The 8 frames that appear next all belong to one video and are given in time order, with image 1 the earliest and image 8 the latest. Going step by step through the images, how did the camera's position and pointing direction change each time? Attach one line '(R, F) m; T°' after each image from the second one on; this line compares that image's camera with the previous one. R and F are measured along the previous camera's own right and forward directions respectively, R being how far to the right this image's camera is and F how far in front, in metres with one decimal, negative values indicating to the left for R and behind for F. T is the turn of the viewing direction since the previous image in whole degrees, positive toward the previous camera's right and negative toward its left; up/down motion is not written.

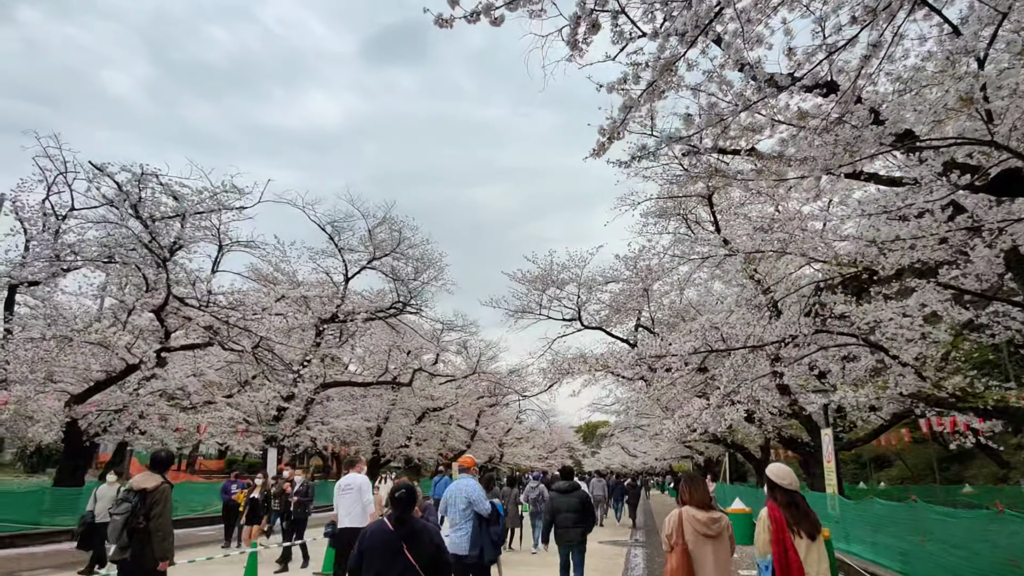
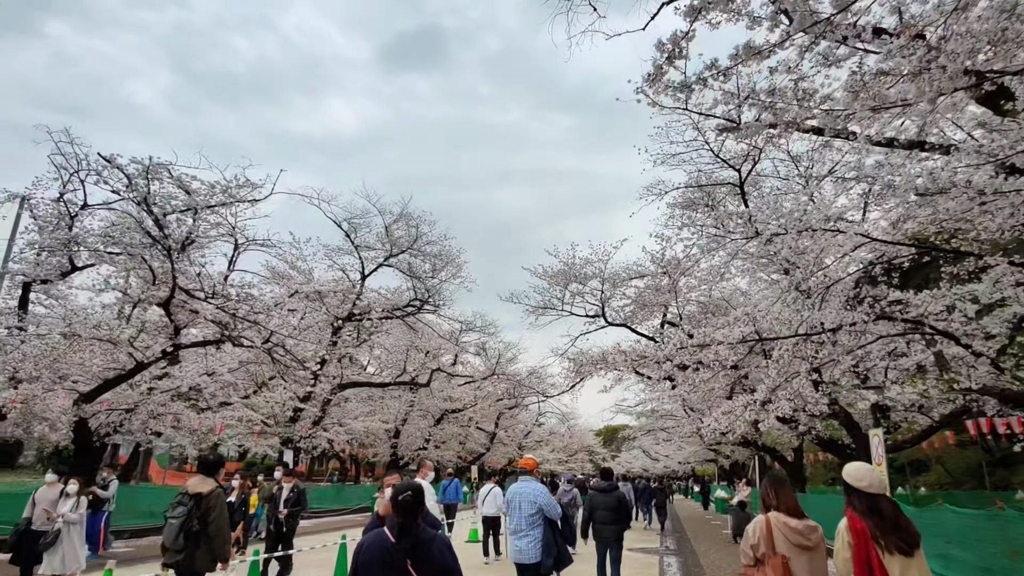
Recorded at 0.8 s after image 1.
(-0.1, +0.5) m; -2°
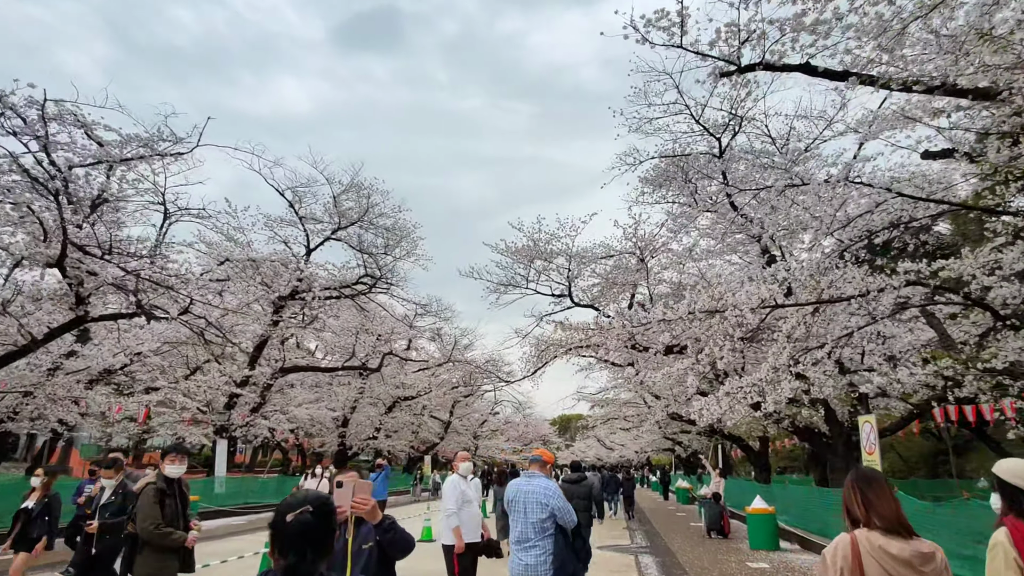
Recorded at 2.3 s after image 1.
(-0.1, +1.0) m; +4°
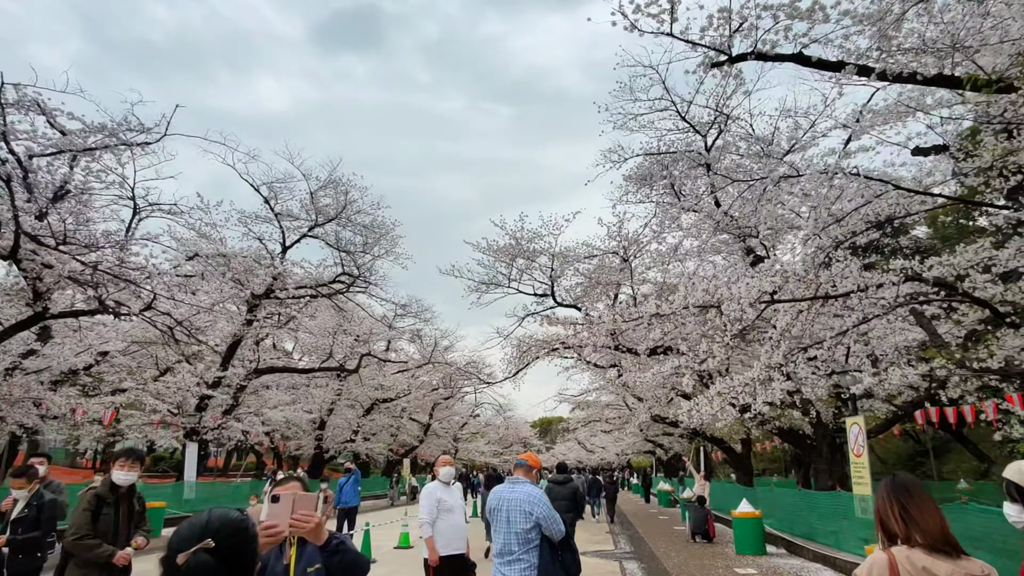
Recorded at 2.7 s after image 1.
(0.0, +0.3) m; +2°
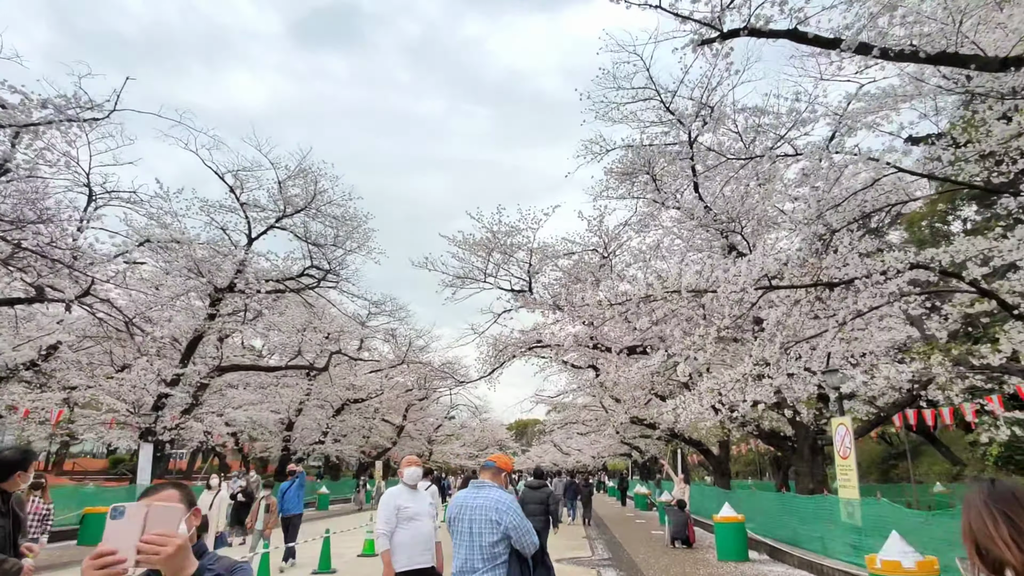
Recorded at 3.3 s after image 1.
(0.0, +0.4) m; +2°
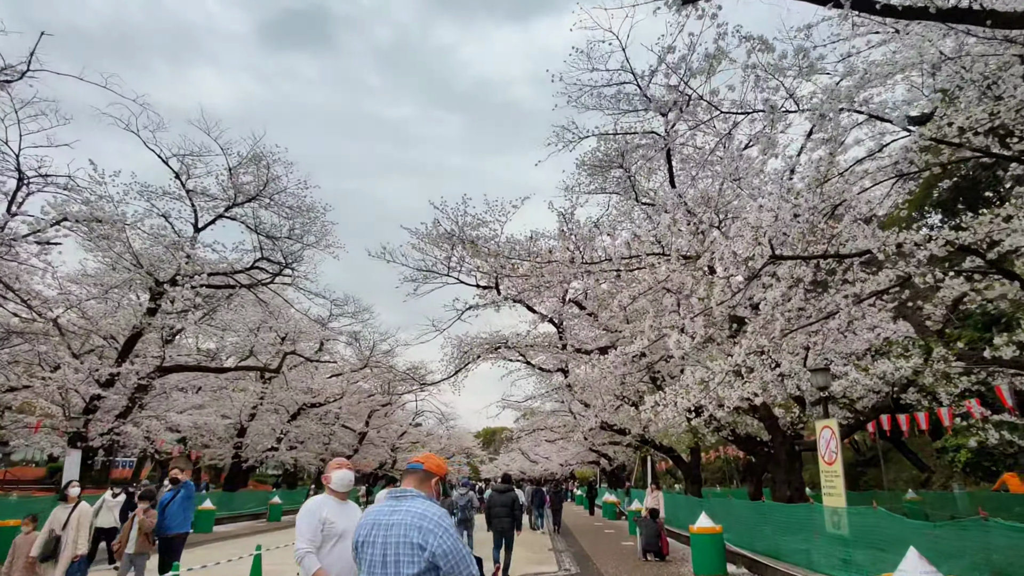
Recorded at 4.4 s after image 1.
(+0.1, +0.7) m; +3°
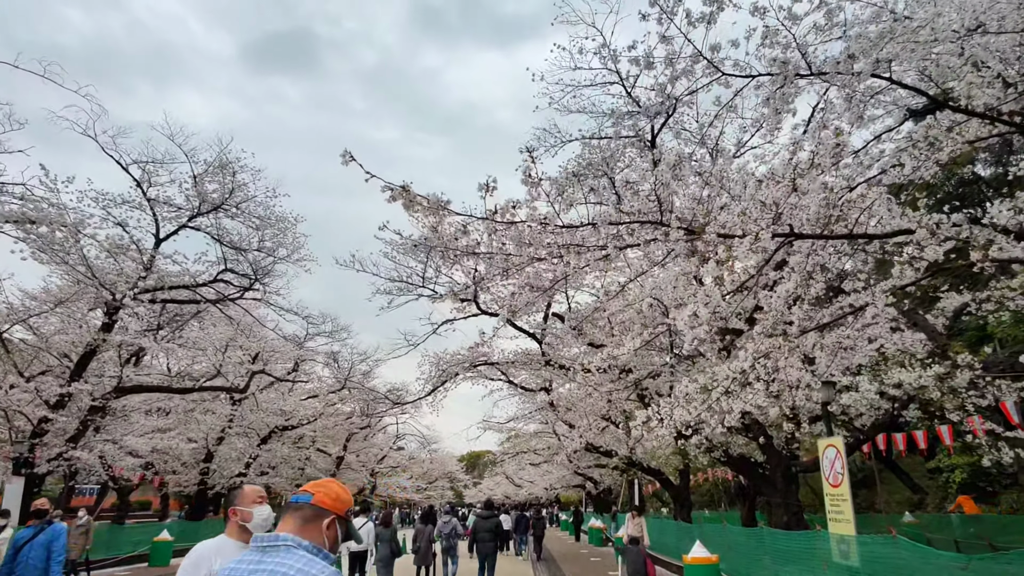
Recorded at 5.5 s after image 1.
(+0.1, +0.6) m; +1°
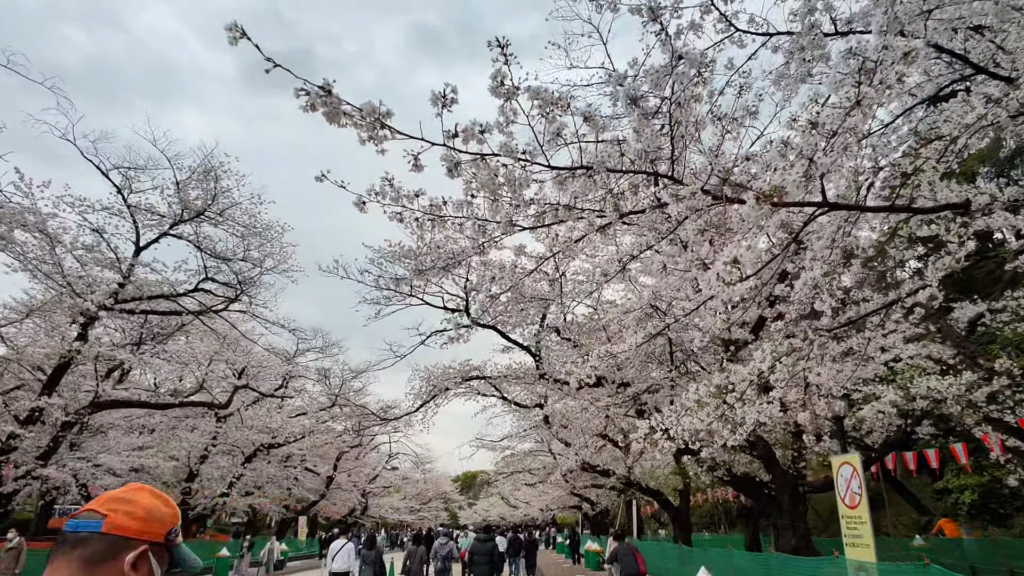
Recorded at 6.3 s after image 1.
(+0.1, +0.4) m; 0°
